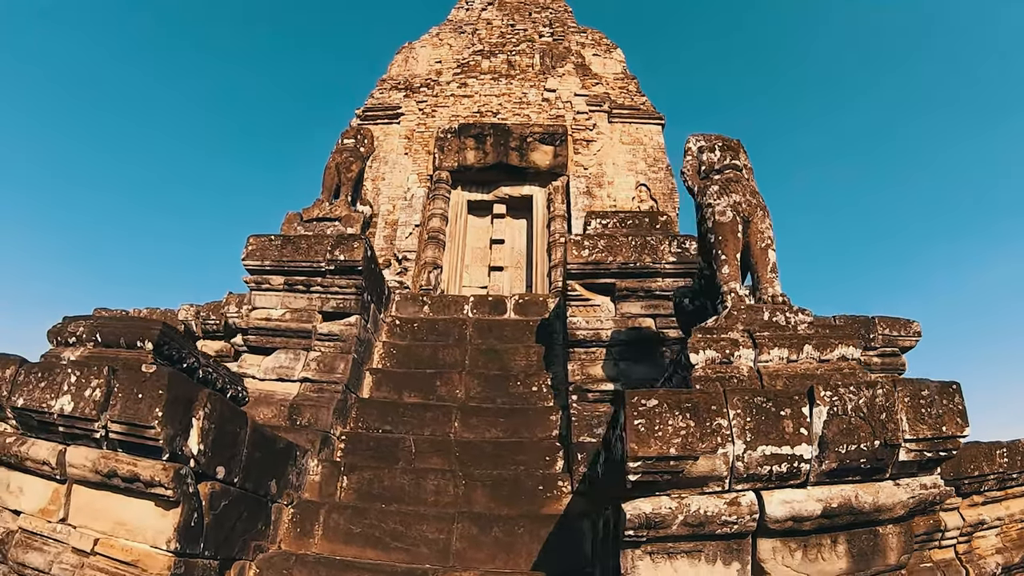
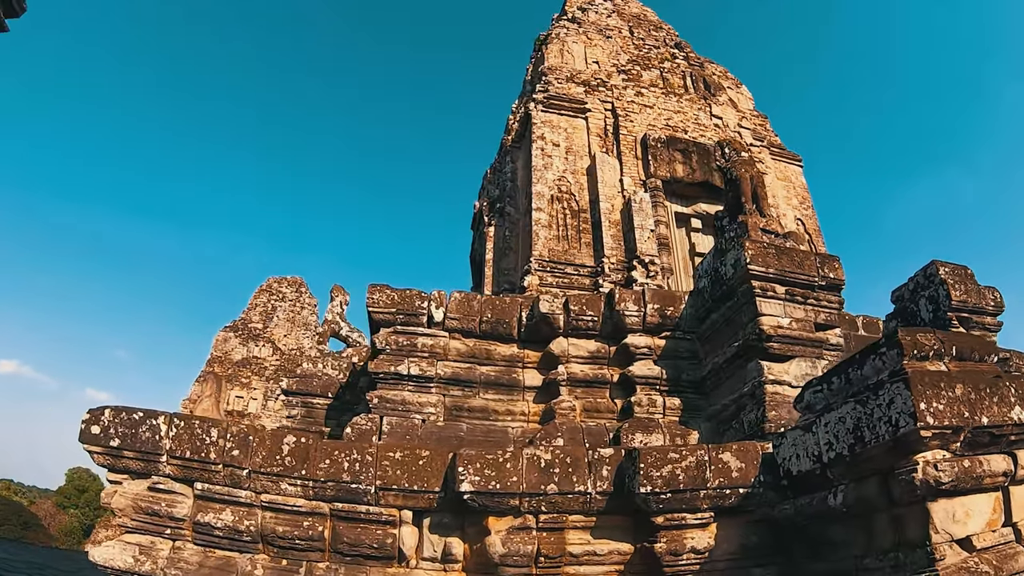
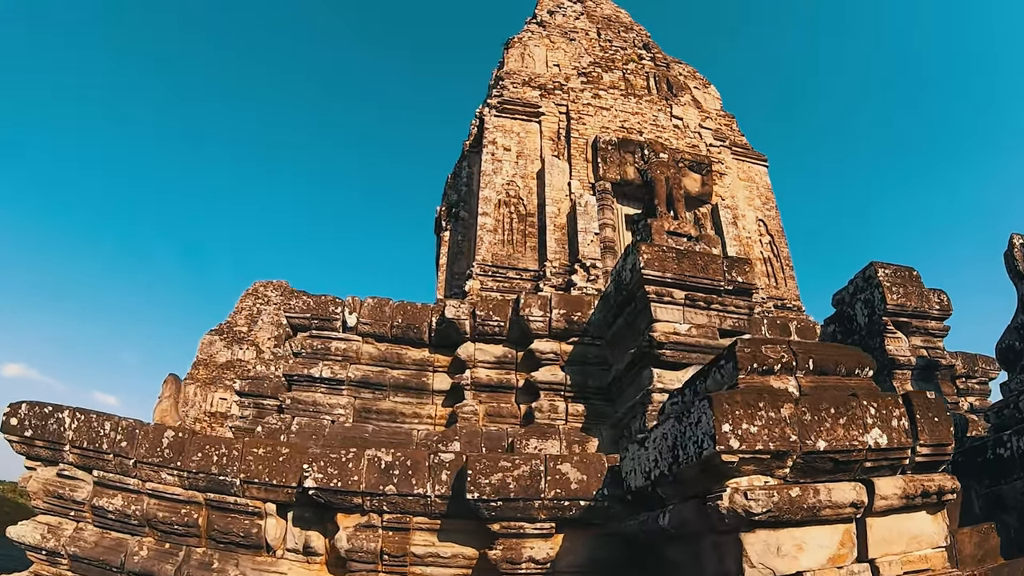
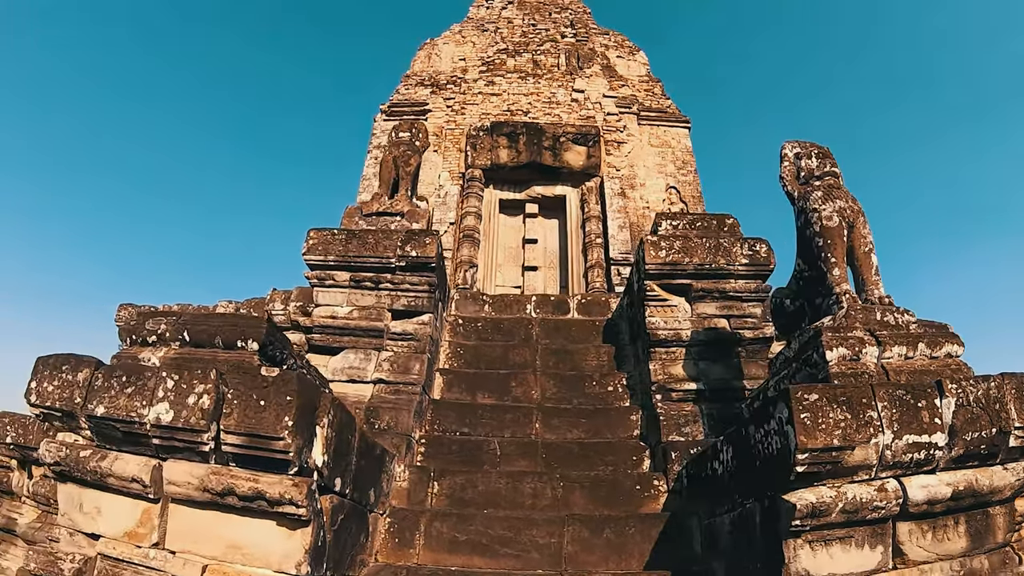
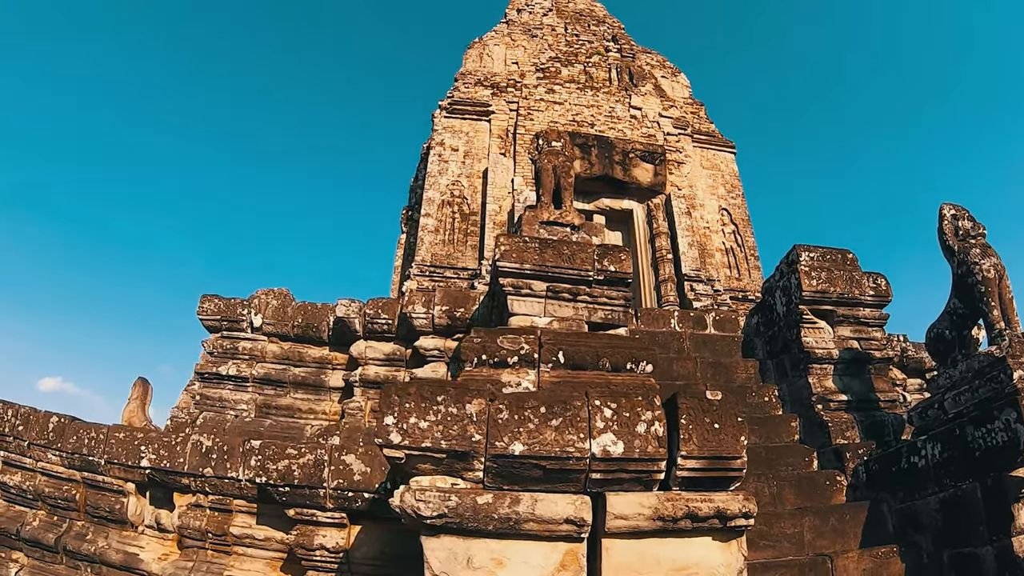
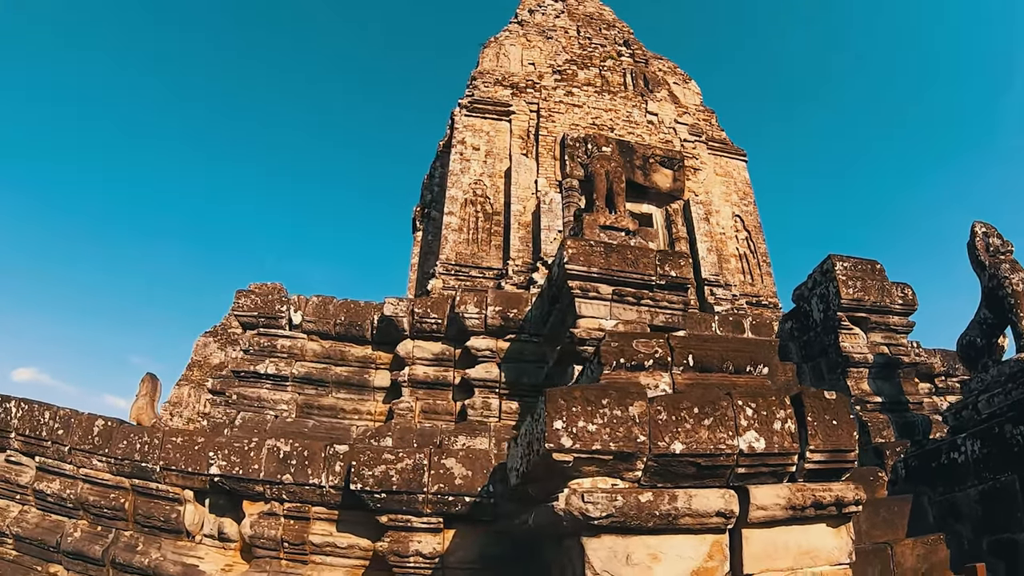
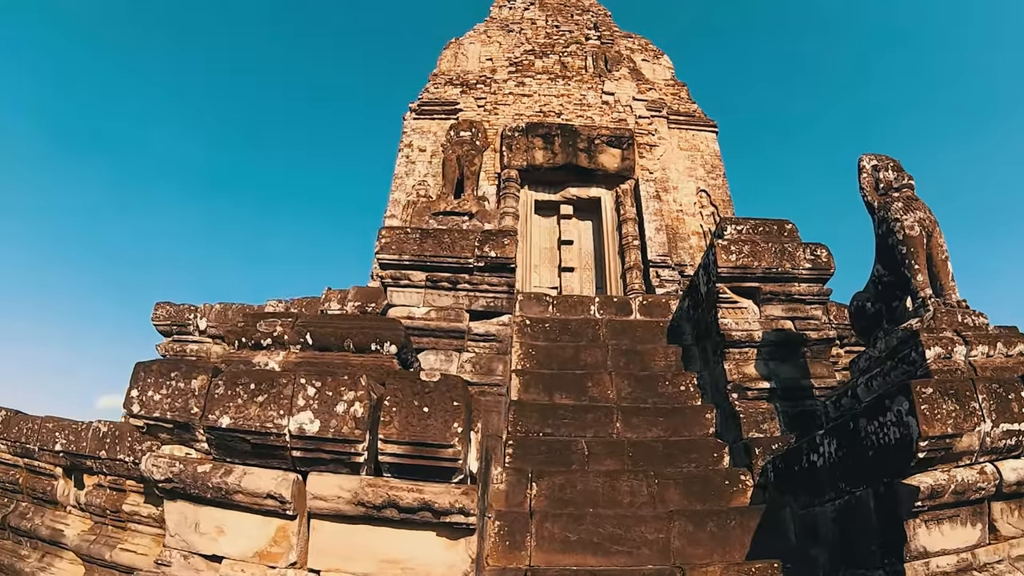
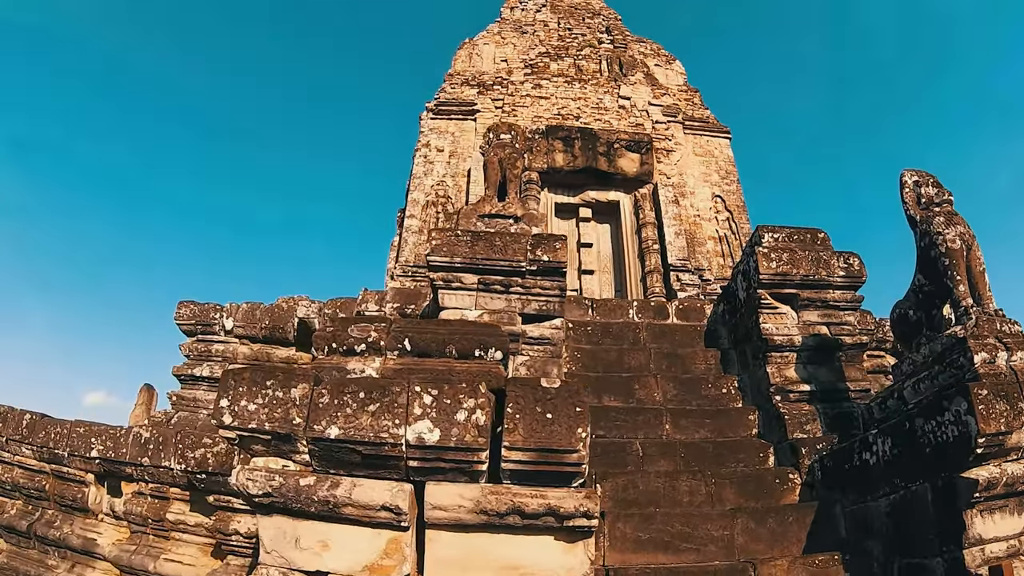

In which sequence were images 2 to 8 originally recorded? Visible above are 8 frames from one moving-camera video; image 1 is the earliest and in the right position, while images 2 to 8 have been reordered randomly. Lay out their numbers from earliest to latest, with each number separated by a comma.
4, 7, 8, 5, 6, 3, 2
